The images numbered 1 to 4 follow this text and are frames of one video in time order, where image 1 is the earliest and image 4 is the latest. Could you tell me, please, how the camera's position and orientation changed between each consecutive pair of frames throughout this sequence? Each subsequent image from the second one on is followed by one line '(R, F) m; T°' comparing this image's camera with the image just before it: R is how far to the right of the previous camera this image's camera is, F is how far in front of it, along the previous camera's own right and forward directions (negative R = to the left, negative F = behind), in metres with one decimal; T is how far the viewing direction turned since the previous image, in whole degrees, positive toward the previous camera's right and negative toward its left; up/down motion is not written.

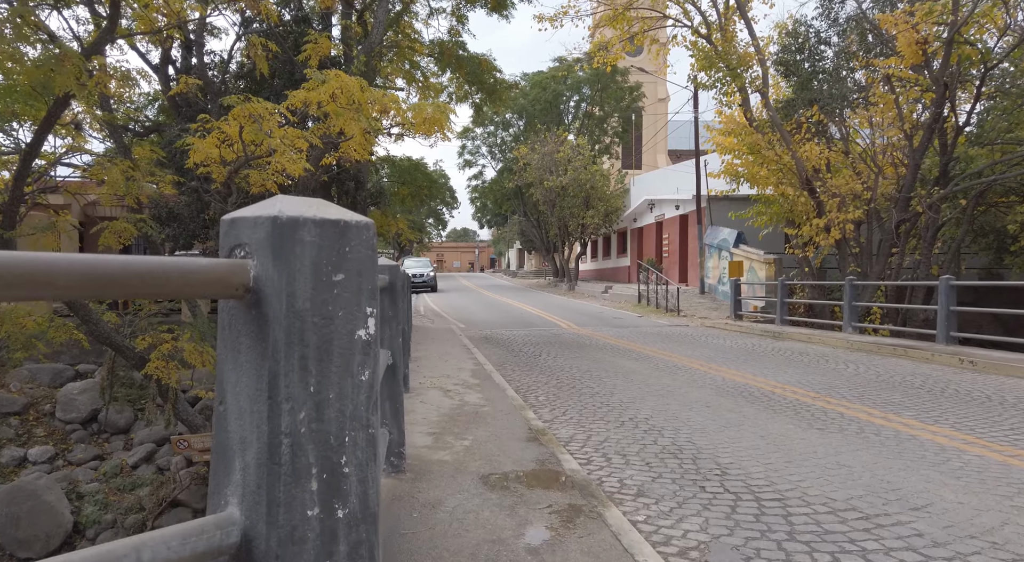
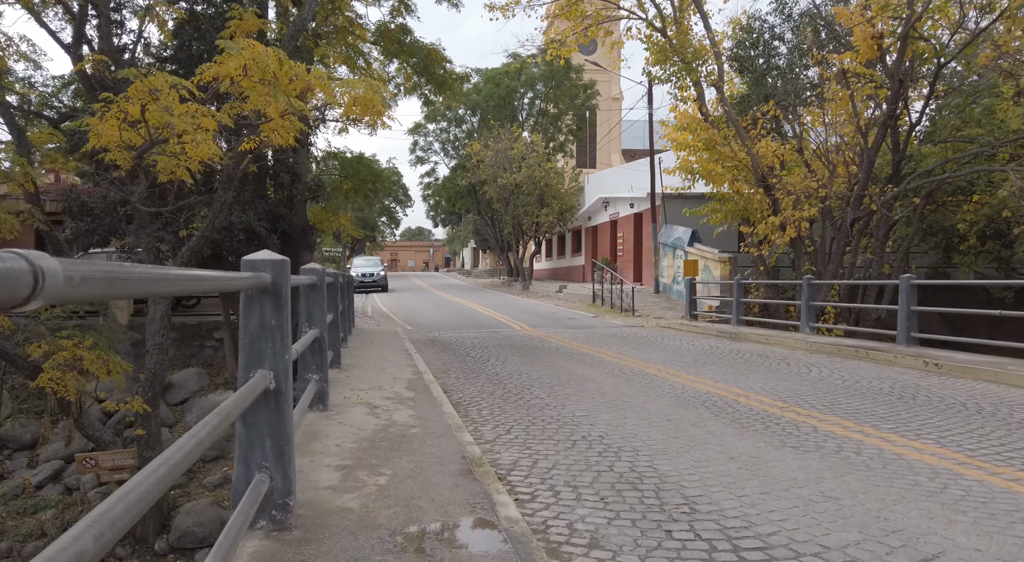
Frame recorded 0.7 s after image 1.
(+0.1, +0.7) m; +3°
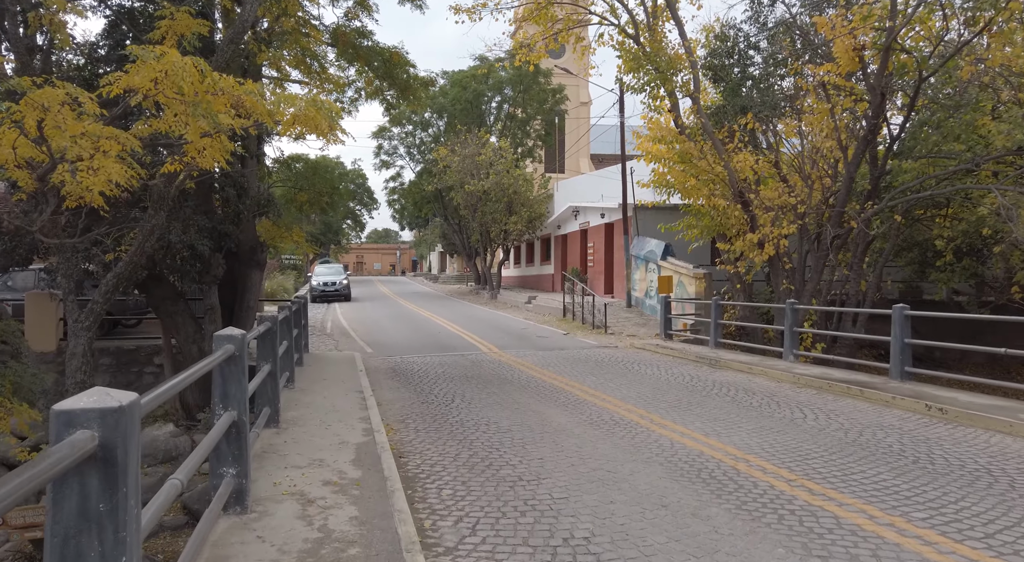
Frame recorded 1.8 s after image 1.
(0.0, +0.9) m; +2°
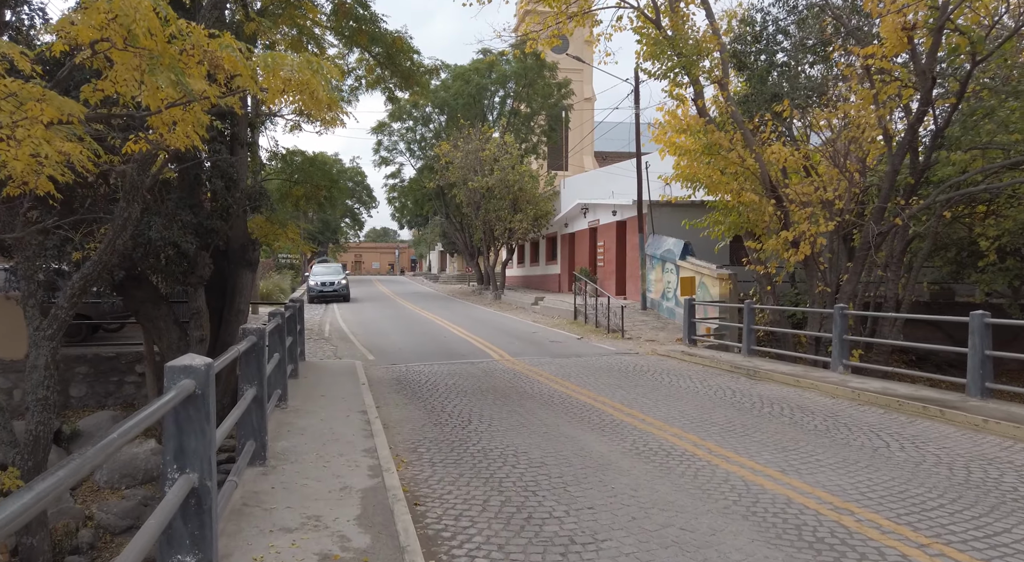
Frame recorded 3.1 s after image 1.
(-0.3, +1.2) m; 0°
